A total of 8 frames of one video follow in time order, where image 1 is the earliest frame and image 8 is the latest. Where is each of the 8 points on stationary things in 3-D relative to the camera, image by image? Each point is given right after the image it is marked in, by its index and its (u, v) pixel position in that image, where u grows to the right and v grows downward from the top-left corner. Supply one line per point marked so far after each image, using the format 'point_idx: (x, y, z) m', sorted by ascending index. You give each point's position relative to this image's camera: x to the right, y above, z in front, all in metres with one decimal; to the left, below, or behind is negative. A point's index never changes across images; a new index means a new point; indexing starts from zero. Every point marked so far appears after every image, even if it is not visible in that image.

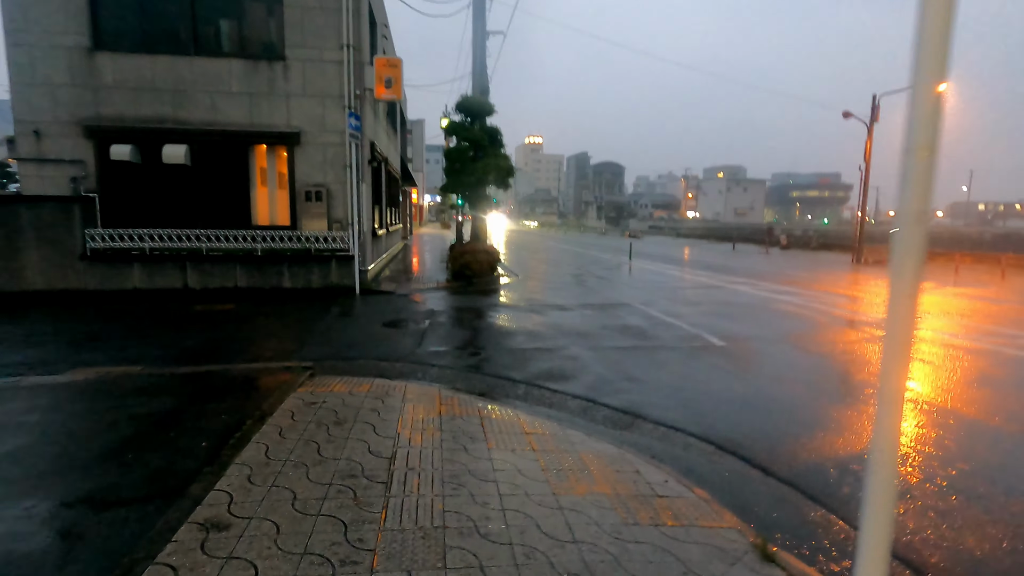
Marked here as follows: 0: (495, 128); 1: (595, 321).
0: (-0.6, +5.9, +19.5) m
1: (+1.7, -0.7, +11.1) m
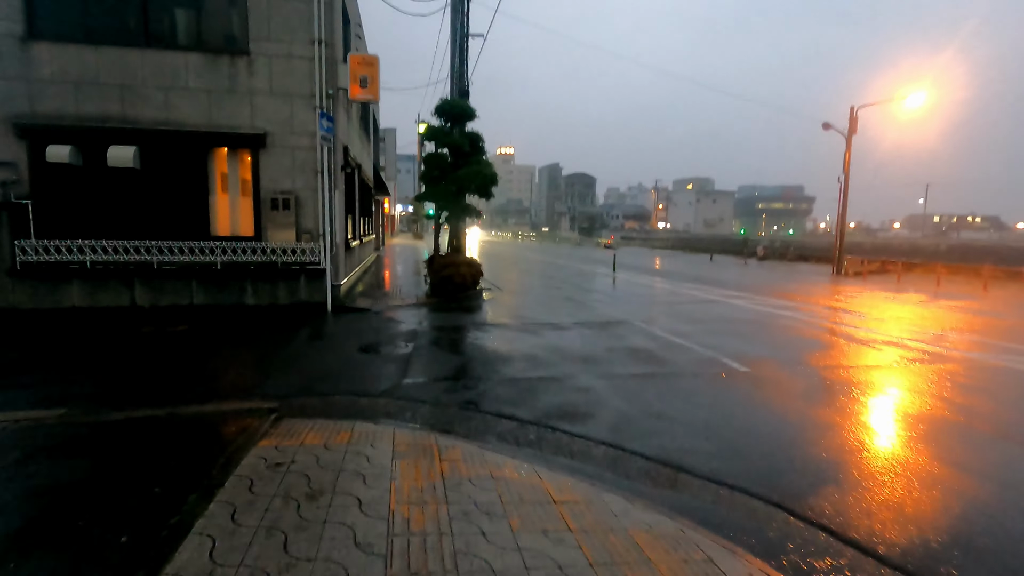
0: (-1.2, +5.4, +18.5) m
1: (+1.6, -1.0, +10.0) m
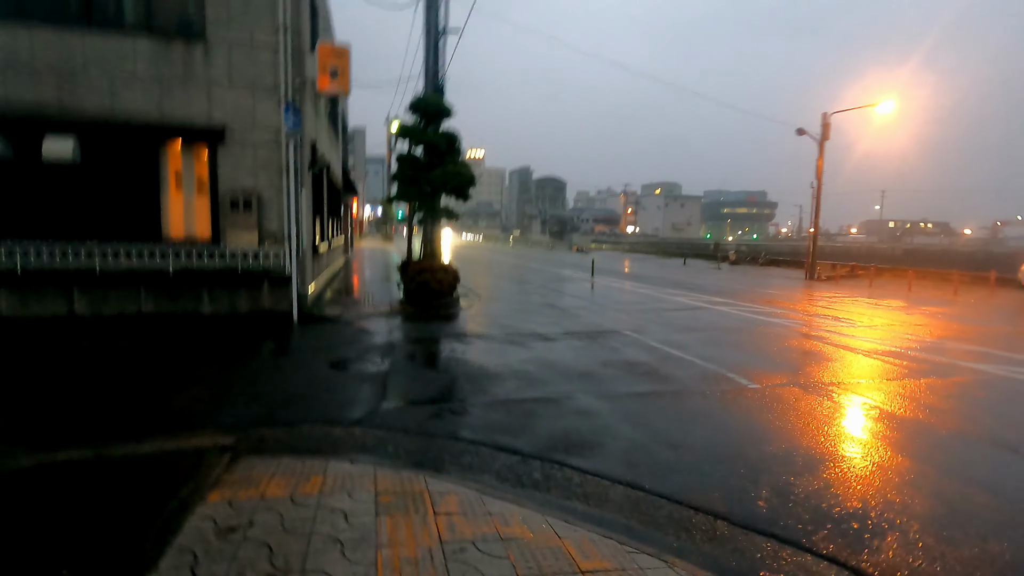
0: (-1.9, +5.2, +17.6) m
1: (+1.3, -1.2, +9.3) m
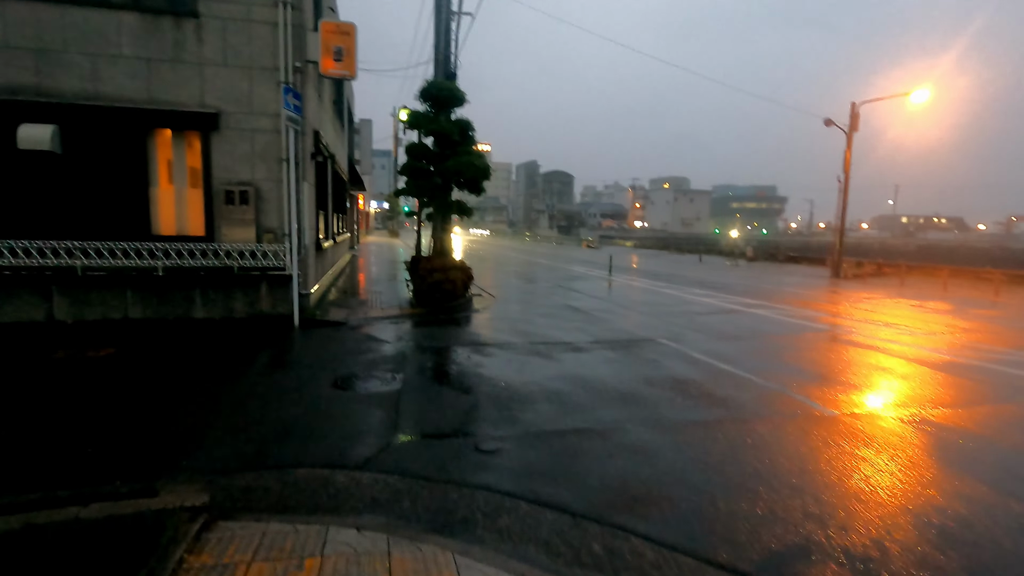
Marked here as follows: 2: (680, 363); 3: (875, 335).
0: (-1.4, +5.2, +16.5) m
1: (+1.7, -1.3, +8.2) m
2: (+2.8, -1.3, +9.0) m
3: (+9.4, -1.2, +13.9) m
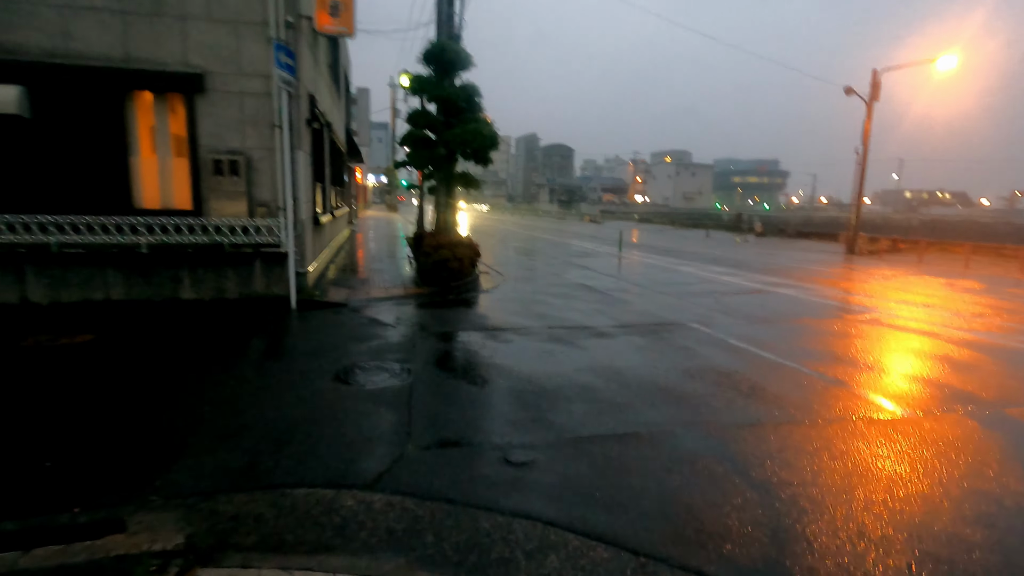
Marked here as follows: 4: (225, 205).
0: (-1.1, +5.8, +15.3) m
1: (+2.0, -1.0, +7.4) m
2: (+3.1, -1.0, +8.2) m
3: (+9.7, -0.7, +13.1) m
4: (-5.8, +1.7, +10.8) m
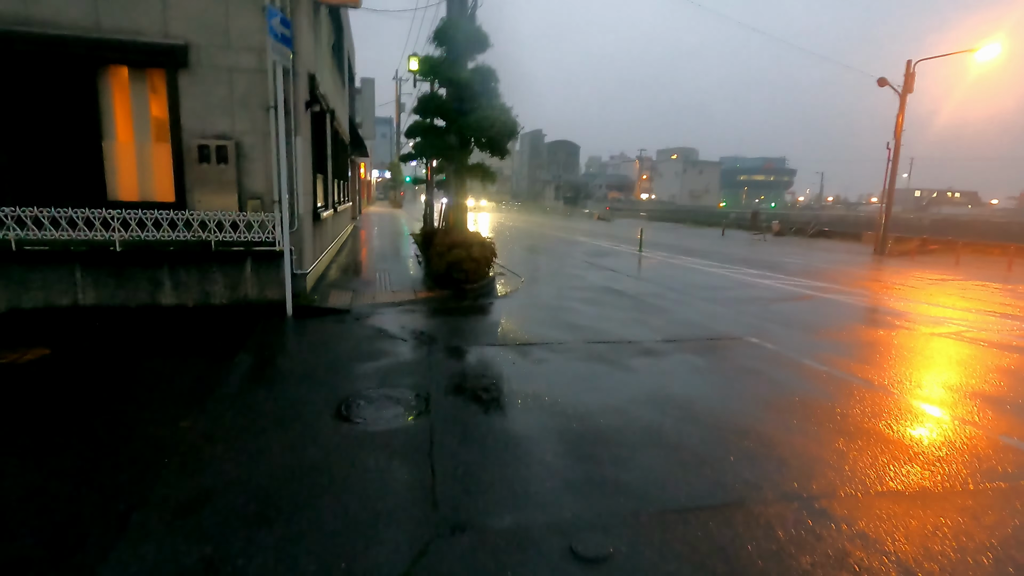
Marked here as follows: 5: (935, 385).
0: (-0.6, +5.7, +14.0) m
1: (+2.5, -1.1, +6.0) m
2: (+3.5, -1.1, +6.8) m
3: (+10.2, -0.8, +11.8) m
4: (-5.4, +1.6, +9.5) m
5: (+5.9, -1.4, +6.8) m
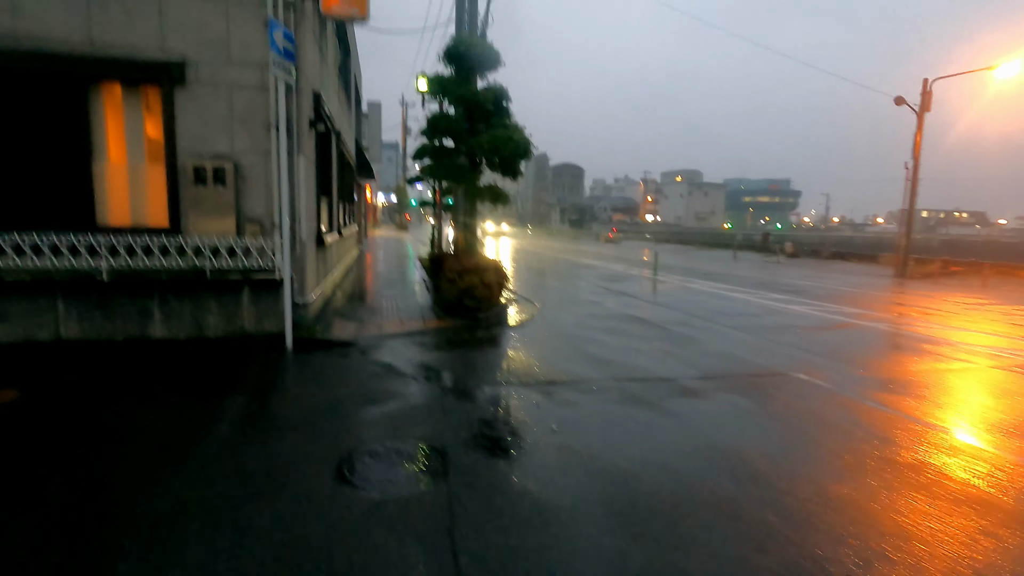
0: (-0.3, +5.1, +13.5) m
1: (+2.7, -1.5, +5.2) m
2: (+3.8, -1.5, +6.0) m
3: (+10.5, -1.4, +10.9) m
4: (-5.1, +1.1, +8.9) m
5: (+6.2, -1.7, +6.0) m
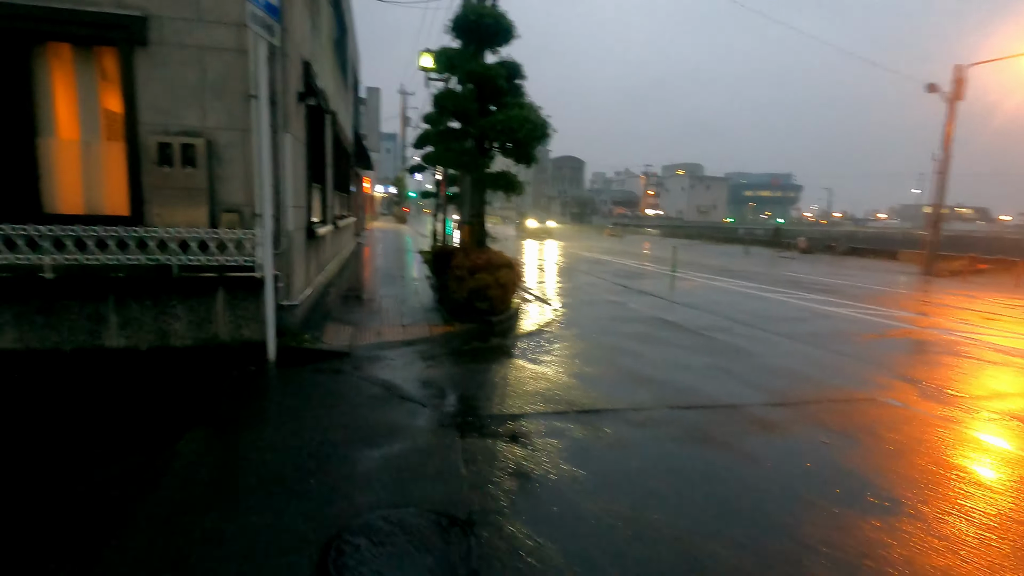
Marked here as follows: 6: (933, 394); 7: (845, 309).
0: (0.0, +5.1, +12.1) m
1: (+3.1, -1.6, +3.9) m
2: (+4.1, -1.6, +4.7) m
3: (+10.8, -1.4, +9.6) m
4: (-4.7, +1.1, +7.6) m
5: (+6.5, -1.8, +4.7) m
6: (+5.6, -1.4, +6.7) m
7: (+8.2, -0.5, +13.0) m
